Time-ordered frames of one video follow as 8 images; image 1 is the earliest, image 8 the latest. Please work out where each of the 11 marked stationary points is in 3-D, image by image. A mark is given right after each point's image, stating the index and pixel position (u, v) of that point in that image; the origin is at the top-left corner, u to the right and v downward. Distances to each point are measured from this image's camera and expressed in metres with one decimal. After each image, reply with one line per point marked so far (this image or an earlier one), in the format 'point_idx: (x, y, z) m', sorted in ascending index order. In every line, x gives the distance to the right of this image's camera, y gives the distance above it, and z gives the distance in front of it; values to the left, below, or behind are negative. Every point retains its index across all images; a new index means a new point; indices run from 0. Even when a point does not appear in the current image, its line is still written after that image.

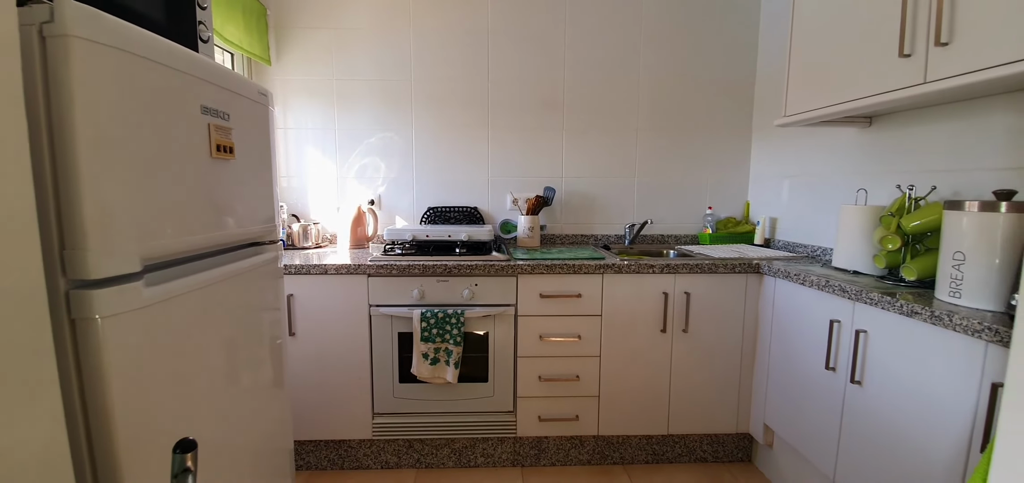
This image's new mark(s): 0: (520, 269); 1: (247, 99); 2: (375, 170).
0: (0.0, -0.1, +1.7) m
1: (-0.6, +0.3, +1.0) m
2: (-0.7, +0.4, +2.2) m
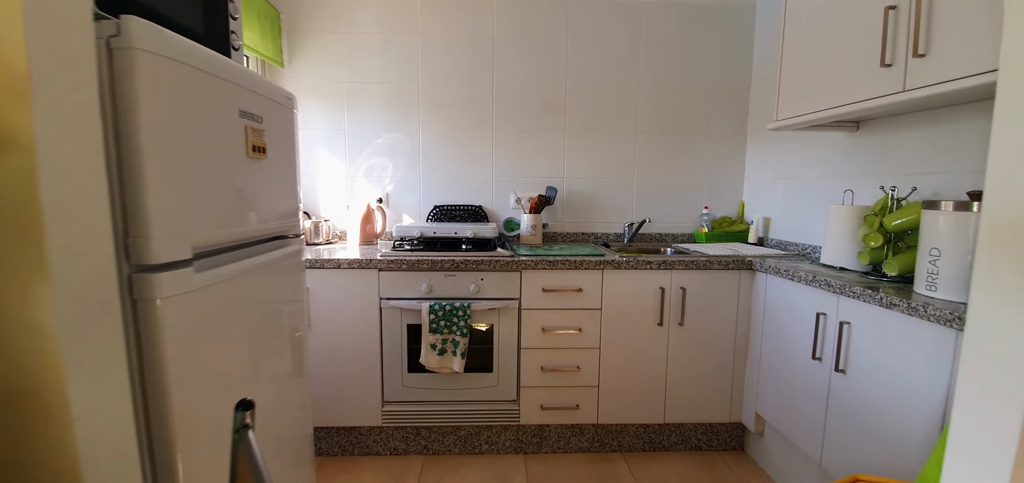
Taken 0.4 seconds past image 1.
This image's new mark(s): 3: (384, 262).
0: (+0.1, -0.1, +1.8) m
1: (-0.6, +0.4, +1.0) m
2: (-0.7, +0.4, +2.3) m
3: (-0.5, -0.1, +1.7) m
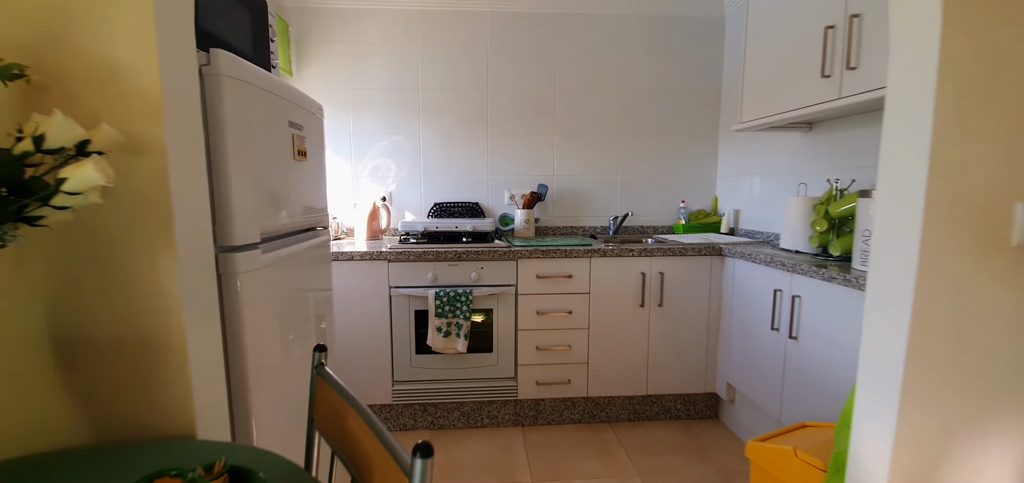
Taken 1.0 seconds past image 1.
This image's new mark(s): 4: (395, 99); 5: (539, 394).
0: (0.0, -0.1, +1.9) m
1: (-0.6, +0.4, +1.2) m
2: (-0.7, +0.4, +2.4) m
3: (-0.5, -0.1, +1.9) m
4: (-0.7, +0.8, +2.4) m
5: (+0.1, -0.8, +2.1) m
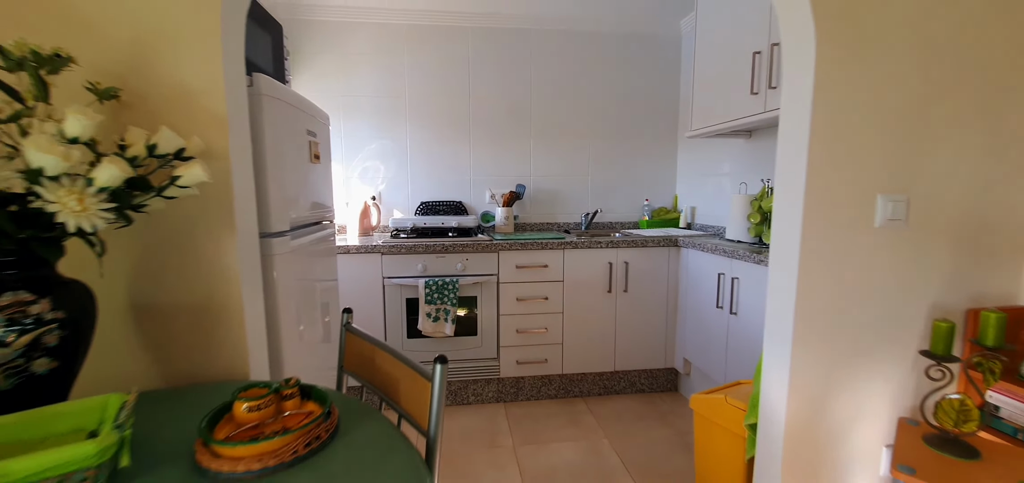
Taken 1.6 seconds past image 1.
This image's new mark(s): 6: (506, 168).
0: (-0.1, 0.0, +2.2) m
1: (-0.7, +0.4, +1.4) m
2: (-0.9, +0.5, +2.6) m
3: (-0.6, 0.0, +2.1) m
4: (-0.8, +0.9, +2.6) m
5: (0.0, -0.7, +2.3) m
6: (0.0, +0.5, +2.7) m
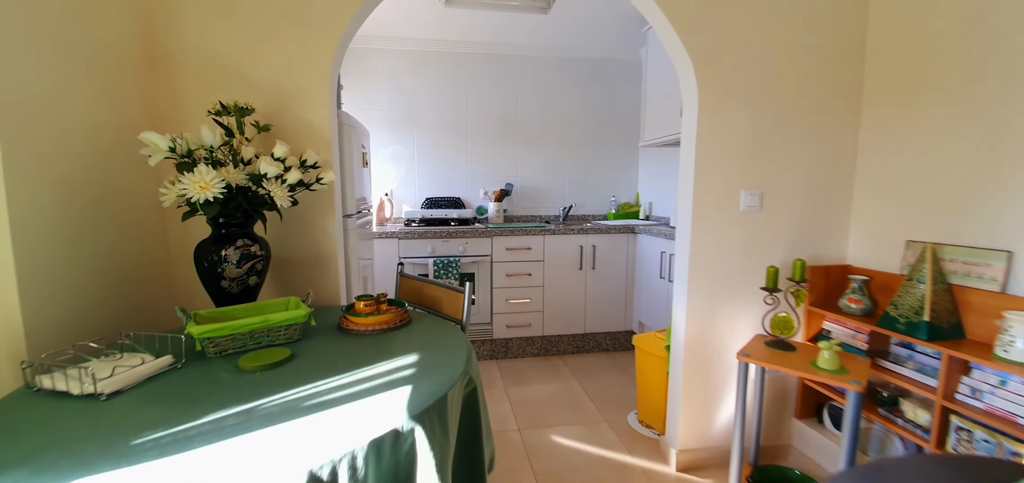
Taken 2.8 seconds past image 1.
0: (-0.1, +0.1, +2.7) m
1: (-0.7, +0.5, +2.0) m
2: (-0.9, +0.5, +3.2) m
3: (-0.7, +0.1, +2.6) m
4: (-0.9, +0.9, +3.1) m
5: (0.0, -0.6, +2.9) m
6: (-0.1, +0.6, +3.3) m
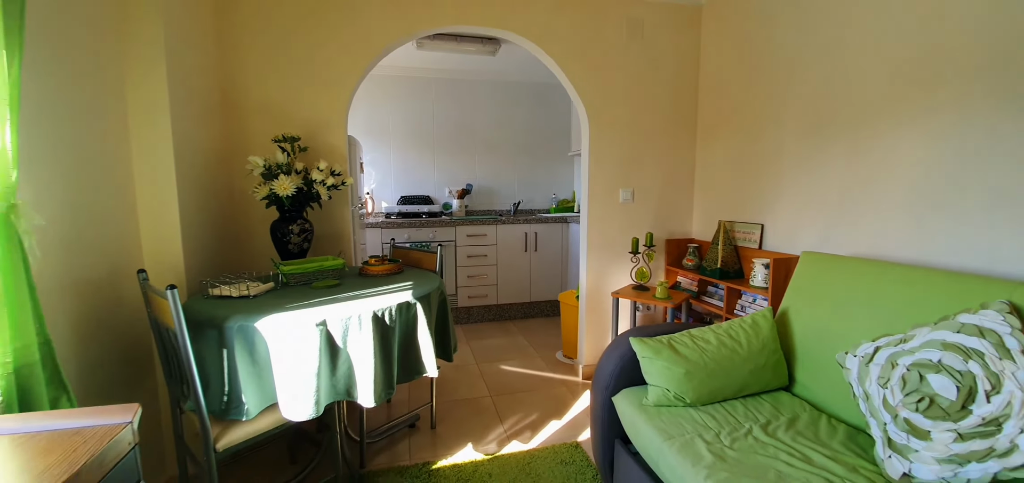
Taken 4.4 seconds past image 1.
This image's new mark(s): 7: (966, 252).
0: (-0.5, +0.2, +3.5) m
1: (-1.0, +0.6, +2.7) m
2: (-1.3, +0.6, +3.9) m
3: (-1.0, +0.2, +3.4) m
4: (-1.3, +1.0, +3.8) m
5: (-0.4, -0.5, +3.7) m
6: (-0.5, +0.7, +4.1) m
7: (+1.6, 0.0, +1.4) m
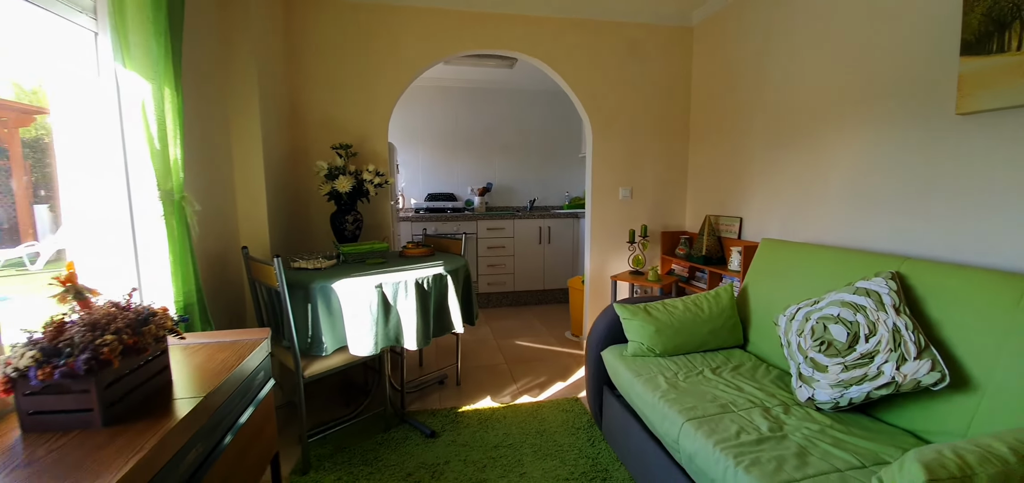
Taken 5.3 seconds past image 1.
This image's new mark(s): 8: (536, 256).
0: (-0.3, +0.2, +4.0) m
1: (-0.9, +0.7, +3.2) m
2: (-1.2, +0.7, +4.4) m
3: (-0.9, +0.2, +3.9) m
4: (-1.1, +1.1, +4.3) m
5: (-0.2, -0.5, +4.1) m
6: (-0.4, +0.8, +4.5) m
7: (+1.6, 0.0, +1.8) m
8: (+0.2, -0.2, +4.2) m
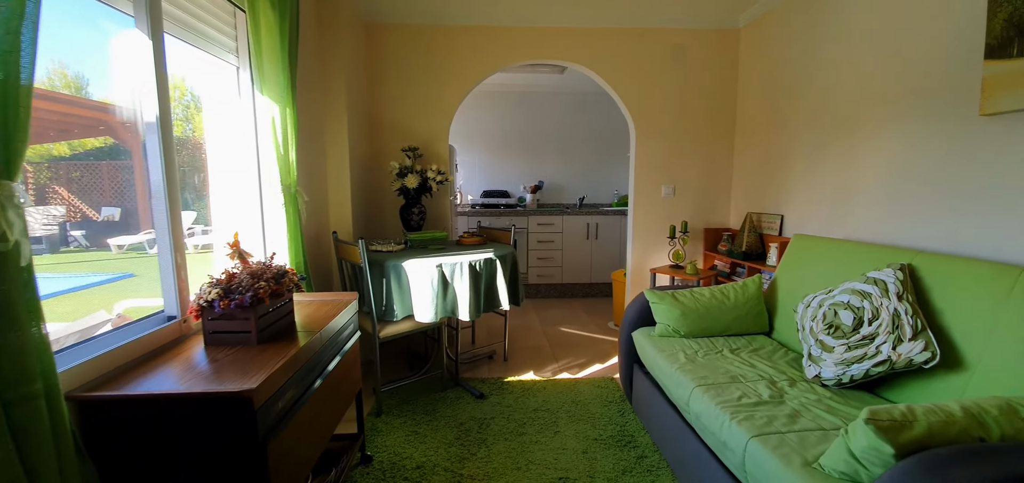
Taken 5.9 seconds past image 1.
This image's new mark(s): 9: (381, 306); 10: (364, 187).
0: (+0.2, +0.3, +4.3) m
1: (-0.5, +0.7, +3.6) m
2: (-0.6, +0.8, +4.8) m
3: (-0.4, +0.3, +4.2) m
4: (-0.5, +1.2, +4.7) m
5: (+0.3, -0.4, +4.4) m
6: (+0.2, +0.8, +4.8) m
7: (+1.8, 0.0, +1.8) m
8: (+0.7, -0.1, +4.4) m
9: (-0.7, -0.3, +2.2) m
10: (-1.0, +0.4, +2.8) m
